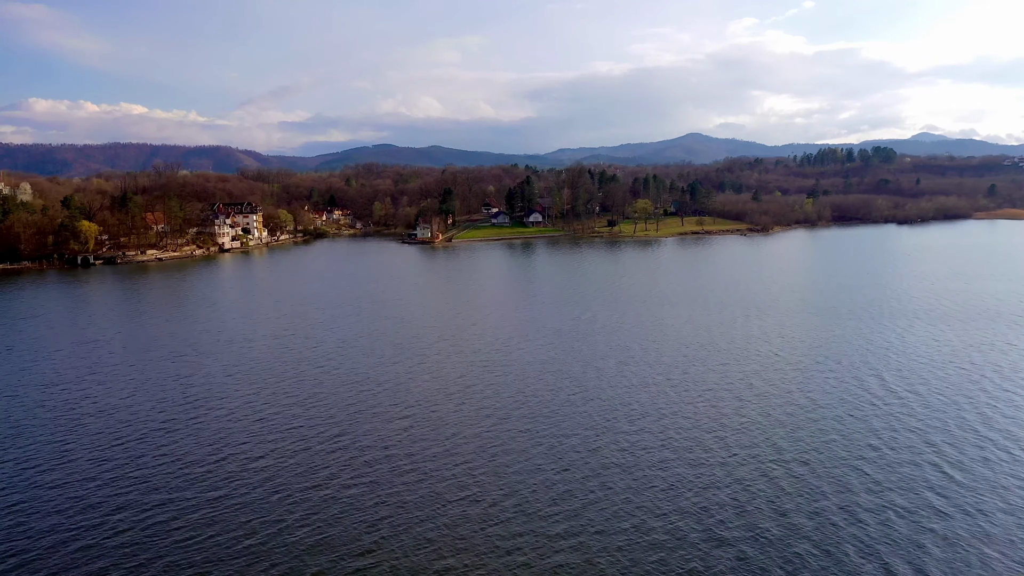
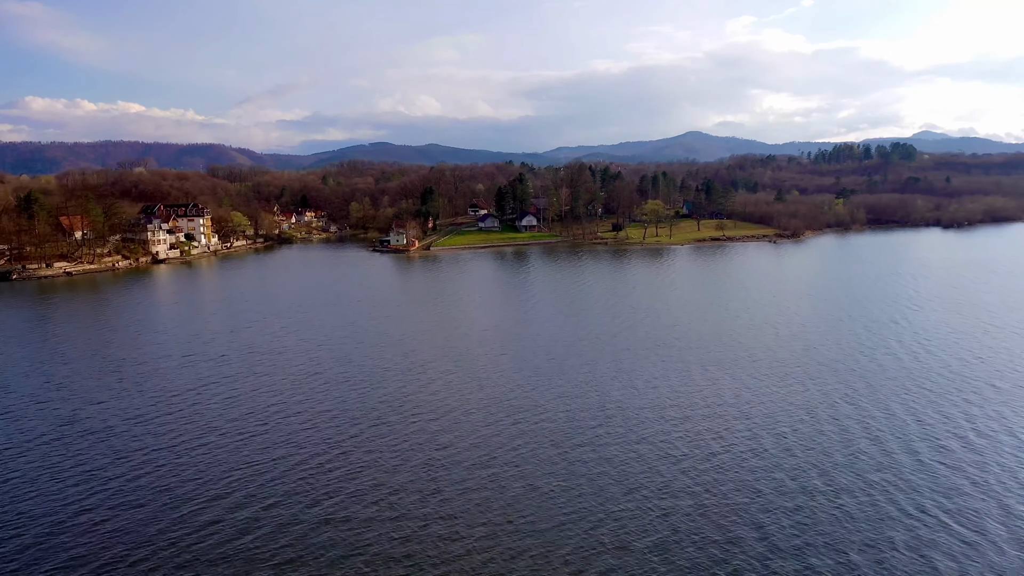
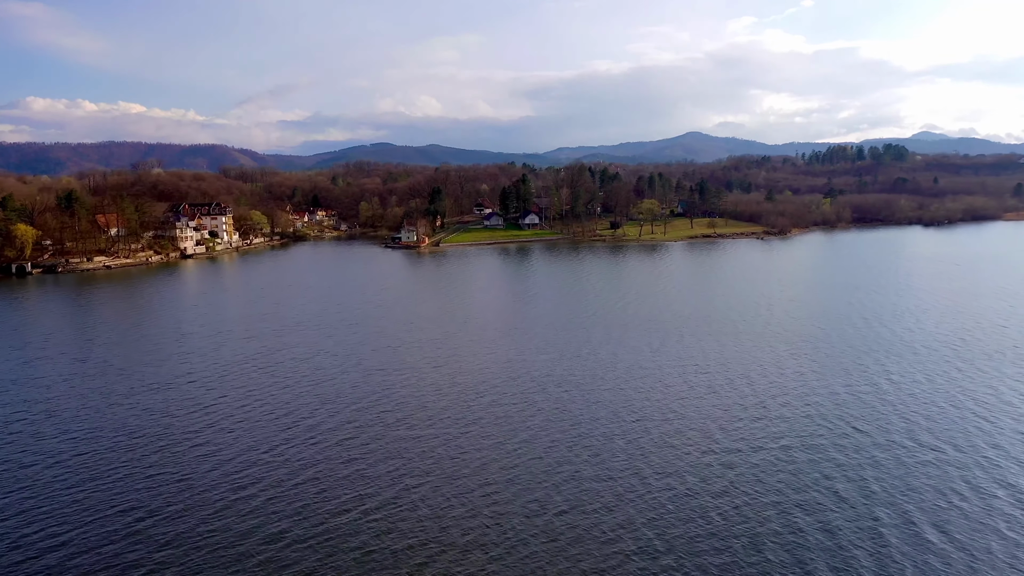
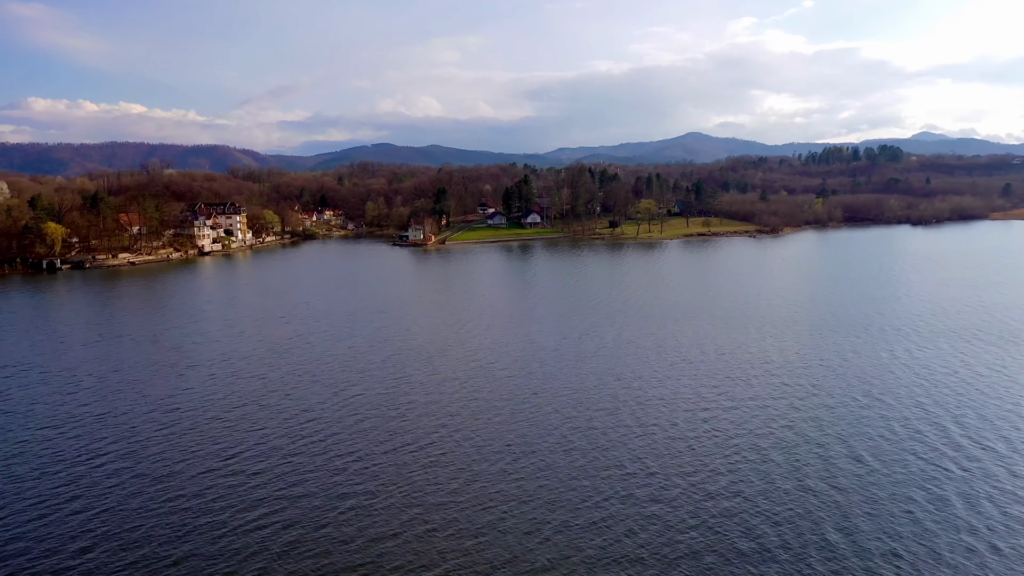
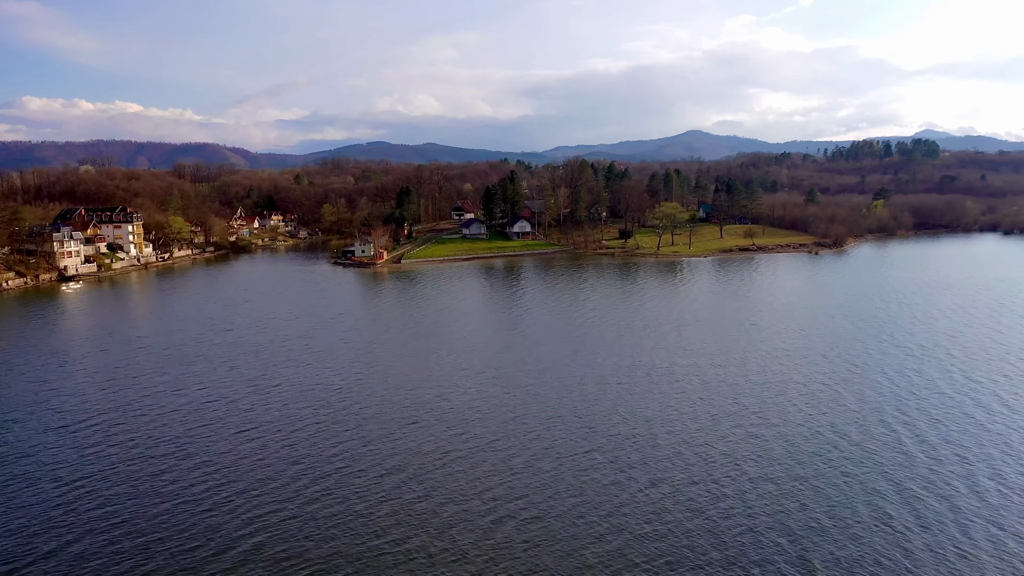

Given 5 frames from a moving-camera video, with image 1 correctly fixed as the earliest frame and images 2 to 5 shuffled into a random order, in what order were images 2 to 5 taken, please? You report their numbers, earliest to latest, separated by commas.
4, 3, 2, 5
